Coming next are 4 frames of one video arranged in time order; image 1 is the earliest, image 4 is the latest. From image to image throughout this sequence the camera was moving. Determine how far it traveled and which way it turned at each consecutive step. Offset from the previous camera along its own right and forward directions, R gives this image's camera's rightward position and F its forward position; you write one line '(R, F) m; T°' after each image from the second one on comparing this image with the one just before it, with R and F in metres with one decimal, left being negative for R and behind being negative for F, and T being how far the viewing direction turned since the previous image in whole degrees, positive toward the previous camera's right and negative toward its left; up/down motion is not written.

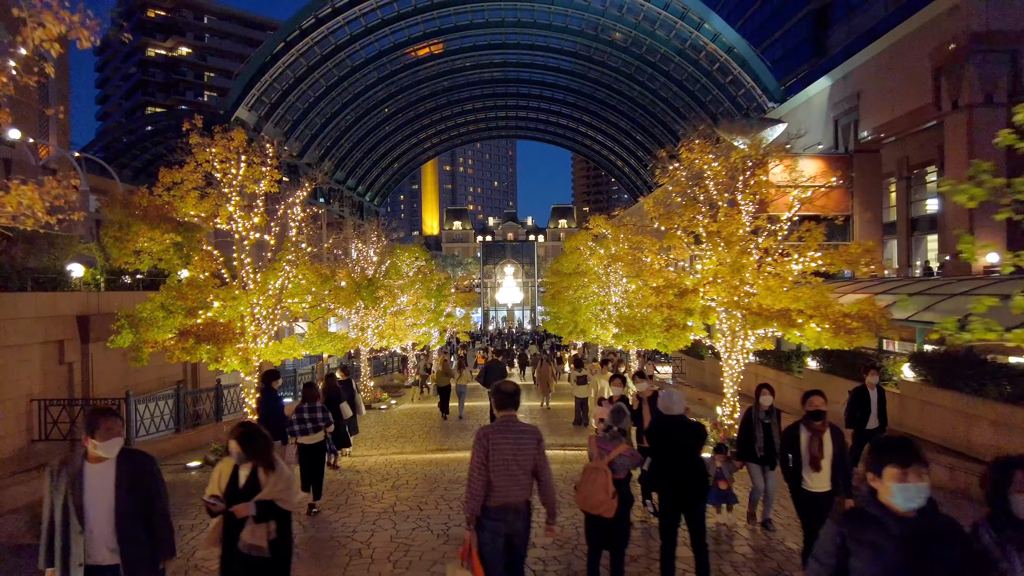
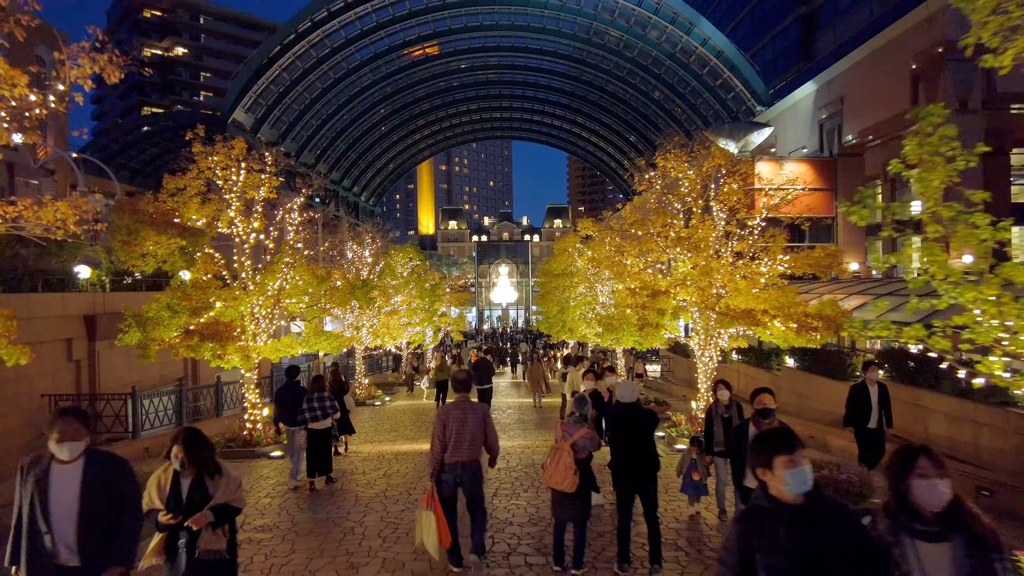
(+0.2, -0.7) m; 0°
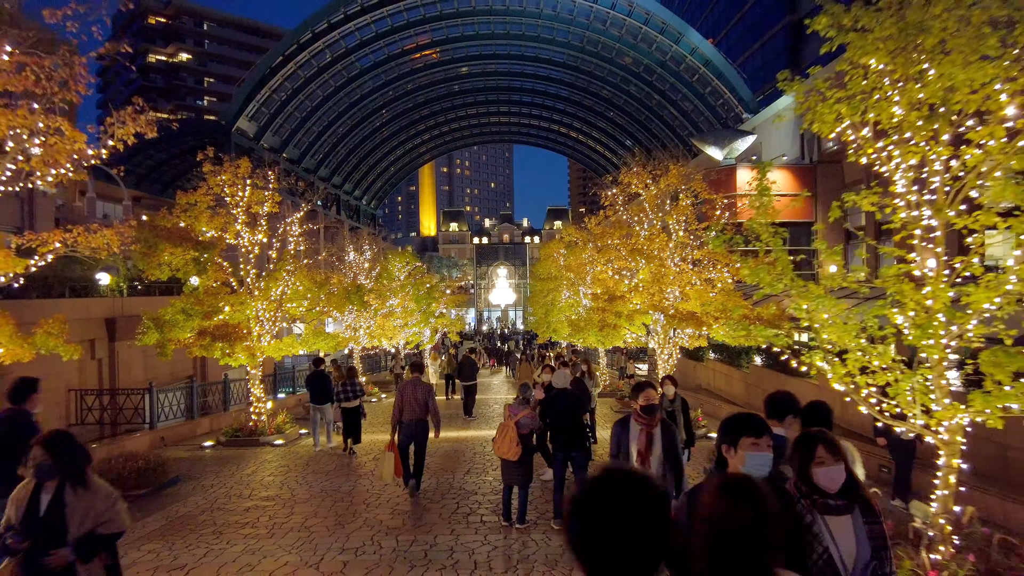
(+0.6, -1.4) m; 0°
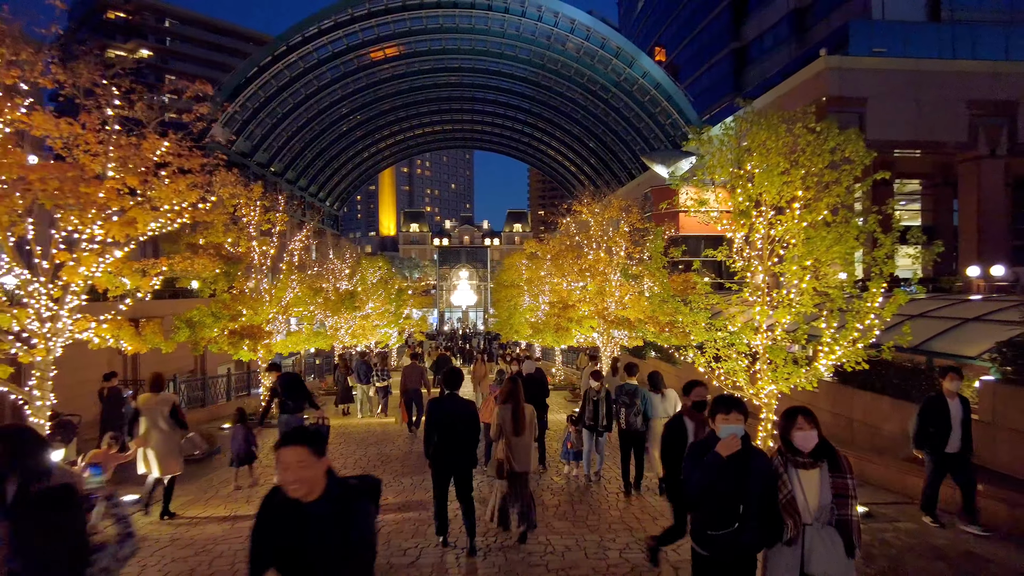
(-0.4, -3.0) m; +4°
